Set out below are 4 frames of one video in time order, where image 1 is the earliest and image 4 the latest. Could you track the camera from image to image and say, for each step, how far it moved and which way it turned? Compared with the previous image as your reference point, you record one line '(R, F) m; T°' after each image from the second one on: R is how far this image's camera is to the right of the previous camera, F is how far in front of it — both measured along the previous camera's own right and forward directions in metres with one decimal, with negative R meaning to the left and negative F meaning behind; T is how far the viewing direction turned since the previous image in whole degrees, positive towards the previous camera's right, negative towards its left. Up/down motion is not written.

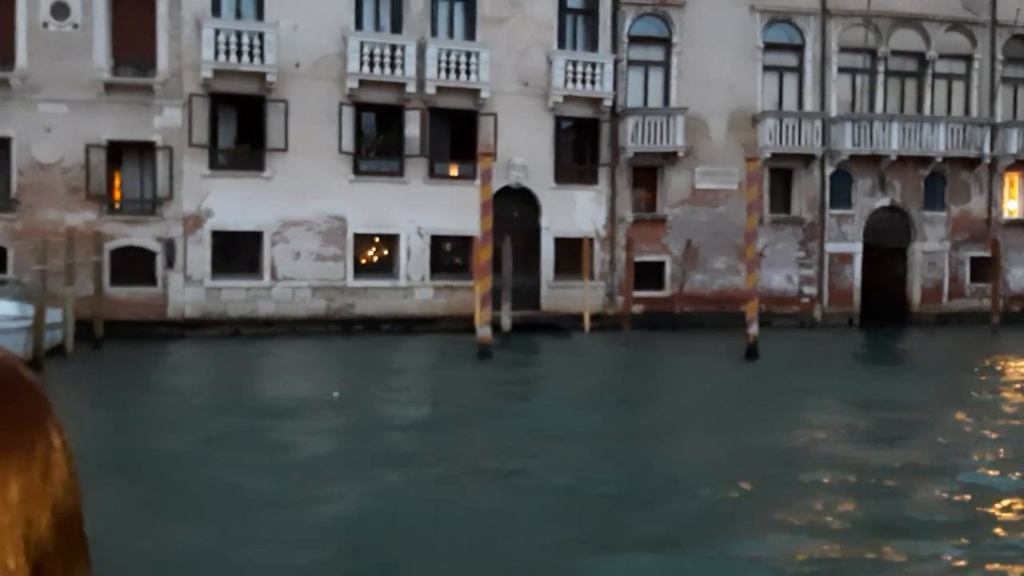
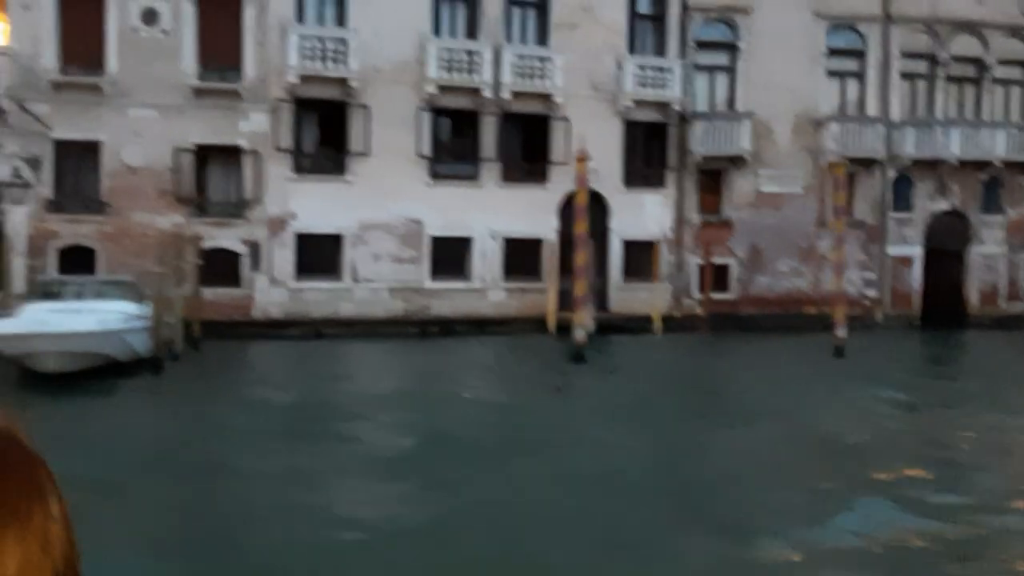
(-1.3, -0.3) m; 0°
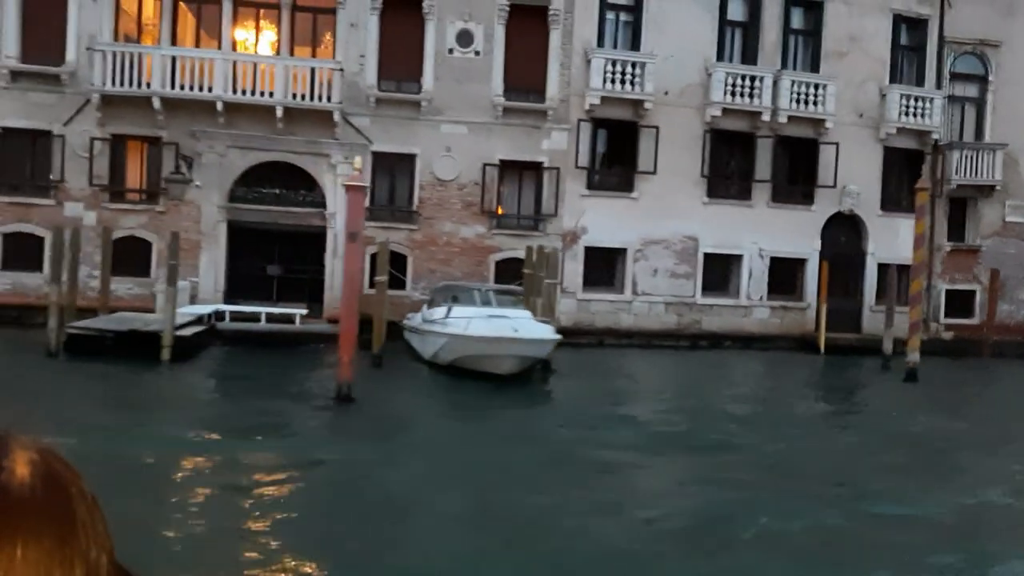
(-4.6, -1.0) m; -2°
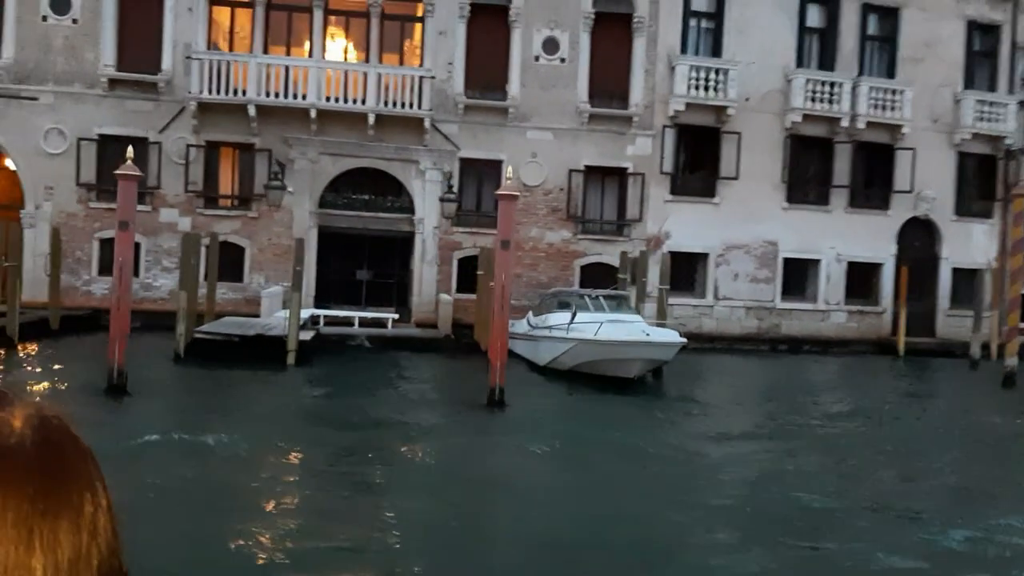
(-1.5, -0.2) m; 0°
